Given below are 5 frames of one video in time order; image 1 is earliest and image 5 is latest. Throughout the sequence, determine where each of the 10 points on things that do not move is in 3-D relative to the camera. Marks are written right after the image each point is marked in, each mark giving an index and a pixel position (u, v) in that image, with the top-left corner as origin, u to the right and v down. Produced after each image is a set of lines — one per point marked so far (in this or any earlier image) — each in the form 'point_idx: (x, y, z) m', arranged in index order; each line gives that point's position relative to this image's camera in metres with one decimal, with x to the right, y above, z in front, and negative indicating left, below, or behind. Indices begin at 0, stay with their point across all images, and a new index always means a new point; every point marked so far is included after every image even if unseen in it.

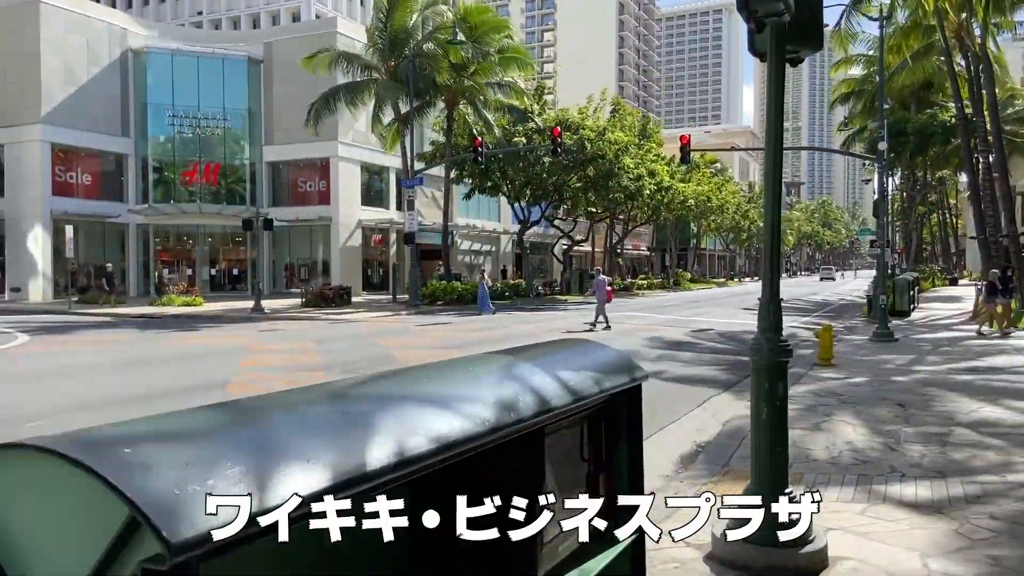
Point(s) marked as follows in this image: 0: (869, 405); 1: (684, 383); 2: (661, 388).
0: (+4.1, -1.4, +8.7) m
1: (+2.5, -1.4, +10.9) m
2: (+2.0, -1.4, +10.4) m
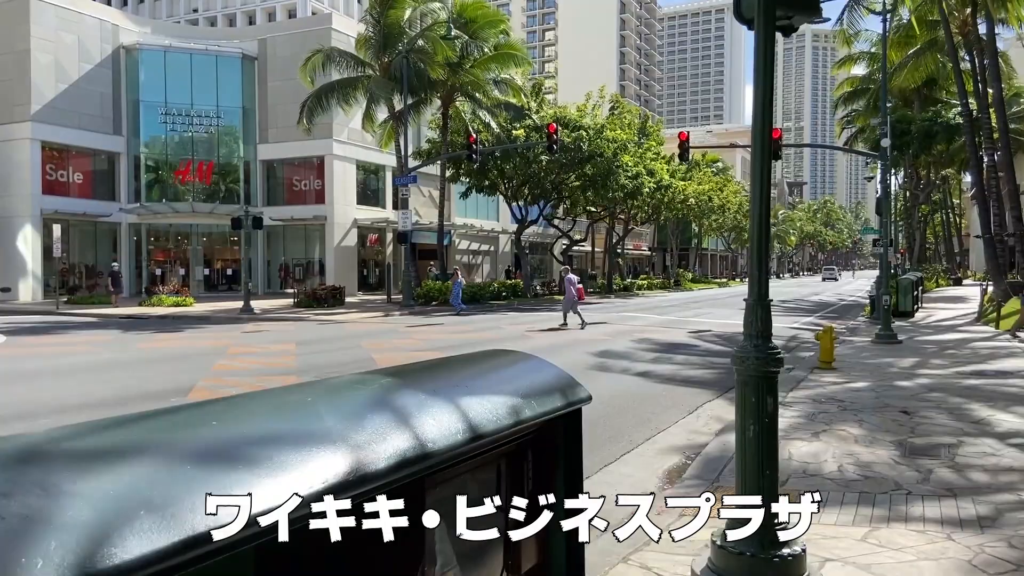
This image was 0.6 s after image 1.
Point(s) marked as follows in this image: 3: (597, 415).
0: (+3.9, -1.4, +8.2) m
1: (+2.2, -1.4, +10.4) m
2: (+1.8, -1.4, +9.9) m
3: (+0.9, -1.4, +8.3) m
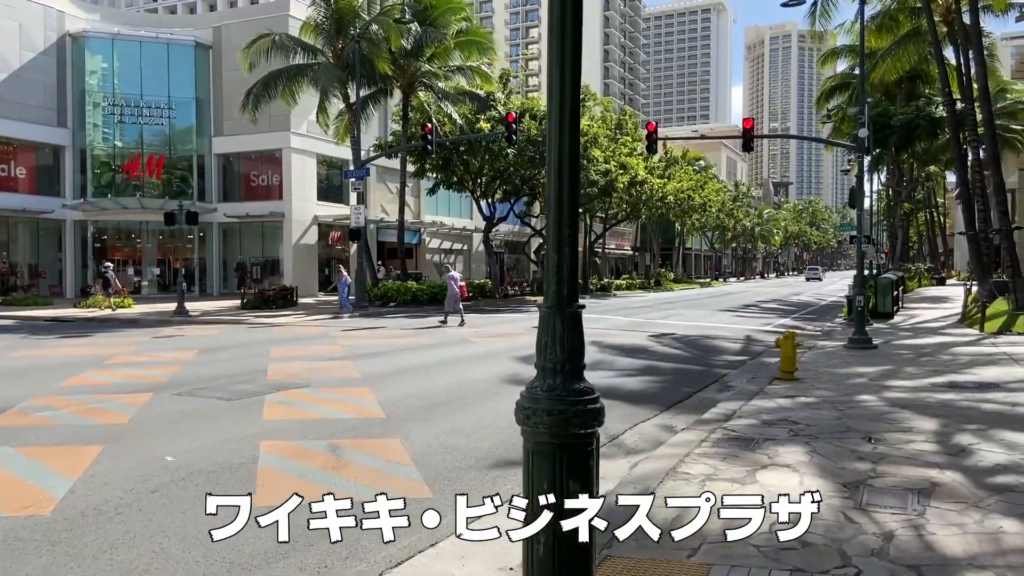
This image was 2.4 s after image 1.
0: (+2.8, -1.3, +6.7) m
1: (+1.1, -1.3, +8.8) m
2: (+0.7, -1.4, +8.3) m
3: (-0.2, -1.4, +6.7) m
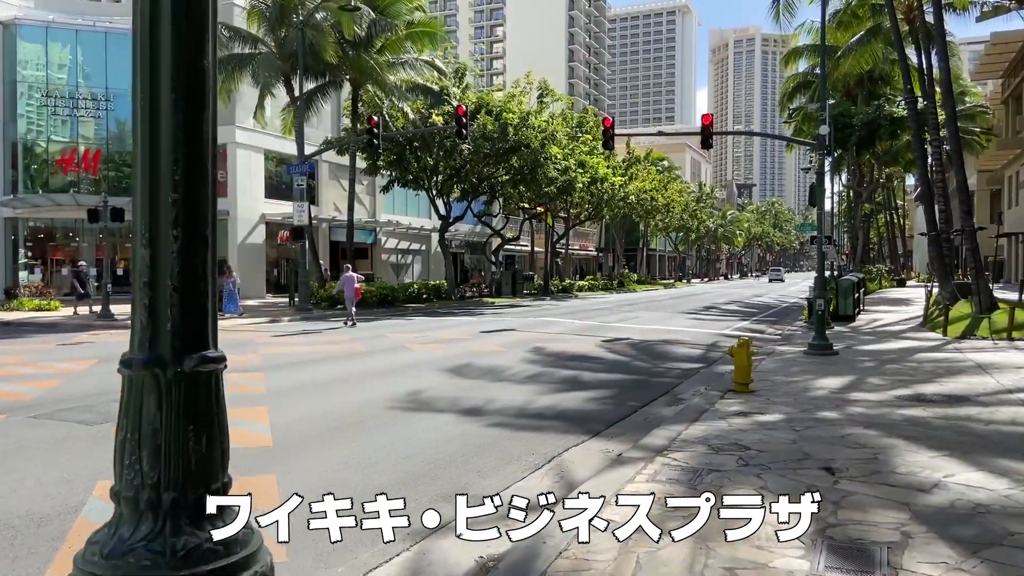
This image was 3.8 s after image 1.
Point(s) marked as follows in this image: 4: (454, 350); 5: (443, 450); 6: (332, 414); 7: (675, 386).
0: (+2.0, -1.4, +5.7) m
1: (+0.3, -1.4, +7.8) m
2: (-0.1, -1.4, +7.3) m
3: (-1.0, -1.4, +5.6) m
4: (-1.1, -1.1, +13.9) m
5: (-0.6, -1.4, +6.7) m
6: (-1.9, -1.3, +7.9) m
7: (+2.3, -1.4, +10.6) m
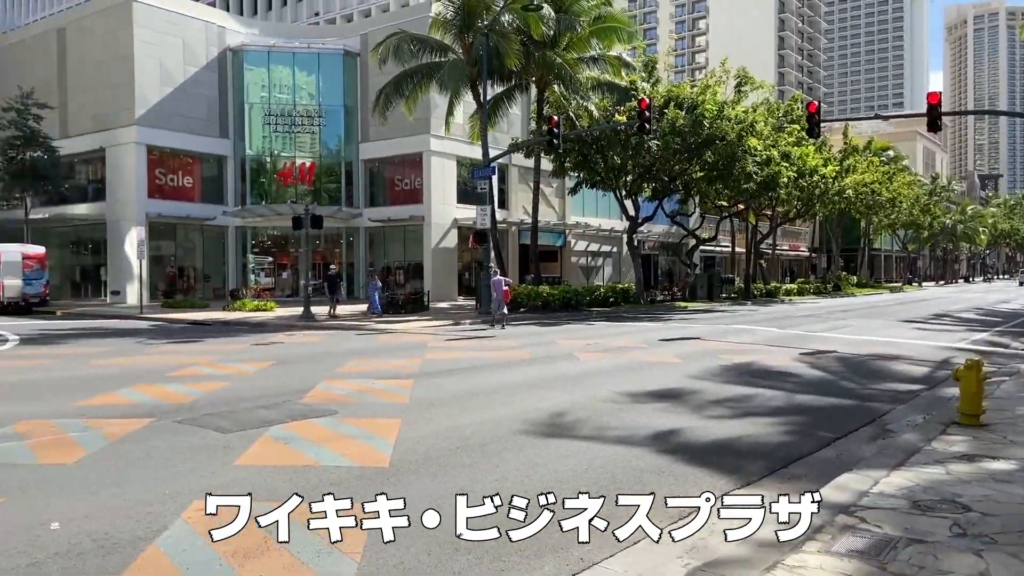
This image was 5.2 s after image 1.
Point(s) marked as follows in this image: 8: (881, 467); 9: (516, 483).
0: (+2.8, -1.5, +4.1) m
1: (+1.6, -1.5, +6.6) m
2: (+1.1, -1.5, +6.2) m
3: (-0.1, -1.5, +4.9) m
4: (+1.9, -1.2, +12.8) m
5: (+0.5, -1.5, +5.7) m
6: (-0.4, -1.4, +7.2) m
7: (+4.3, -1.5, +8.8) m
8: (+3.0, -1.4, +6.1) m
9: (0.0, -1.5, +5.7) m
